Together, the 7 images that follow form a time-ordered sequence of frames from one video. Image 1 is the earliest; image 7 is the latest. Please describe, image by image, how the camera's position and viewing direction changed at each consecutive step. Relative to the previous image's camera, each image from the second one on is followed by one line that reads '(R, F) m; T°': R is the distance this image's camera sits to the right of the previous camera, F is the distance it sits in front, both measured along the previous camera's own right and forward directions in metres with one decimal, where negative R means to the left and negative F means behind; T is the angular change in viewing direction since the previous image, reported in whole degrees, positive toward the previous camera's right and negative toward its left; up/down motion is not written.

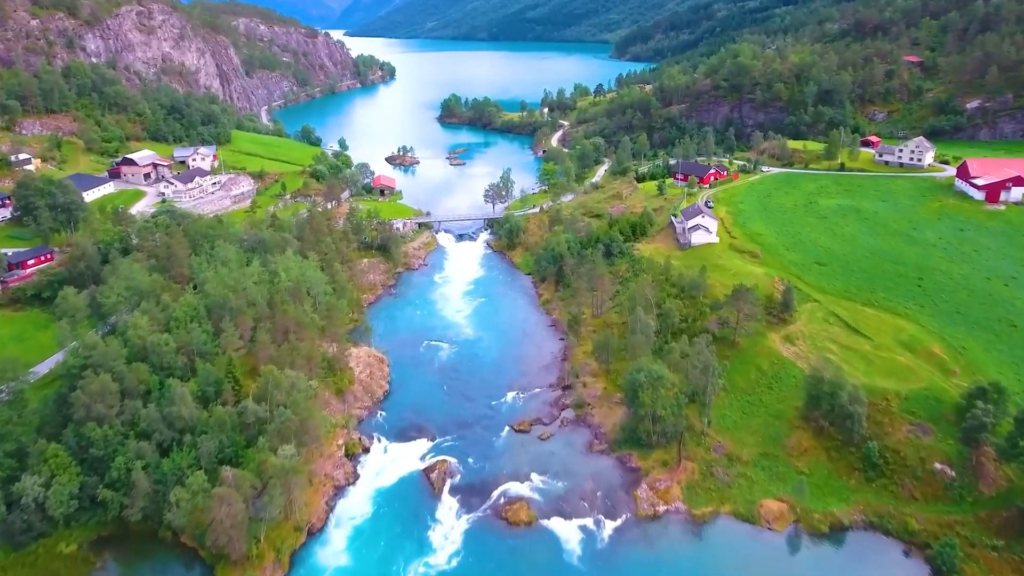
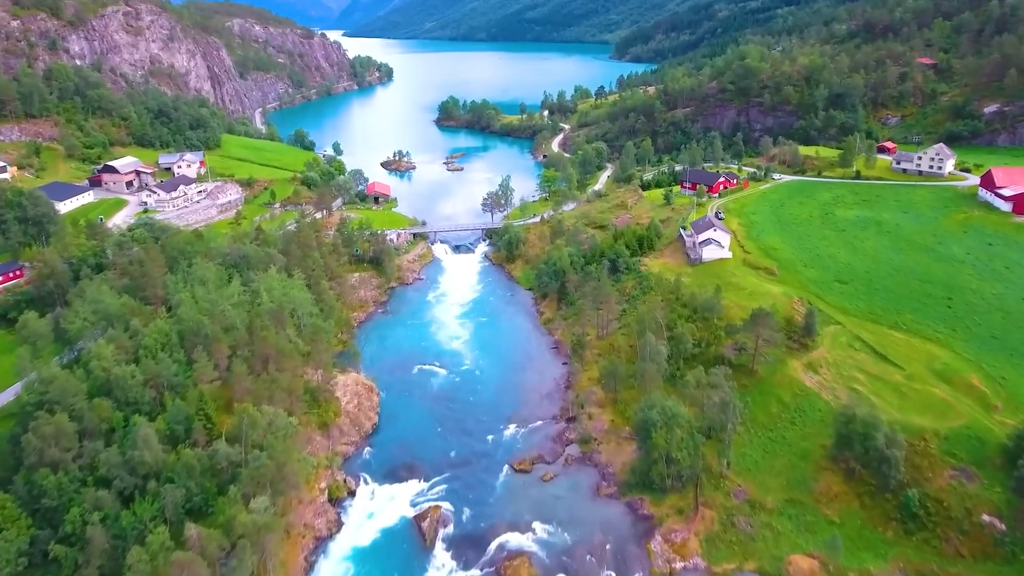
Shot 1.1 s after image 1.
(0.0, +3.6) m; 0°
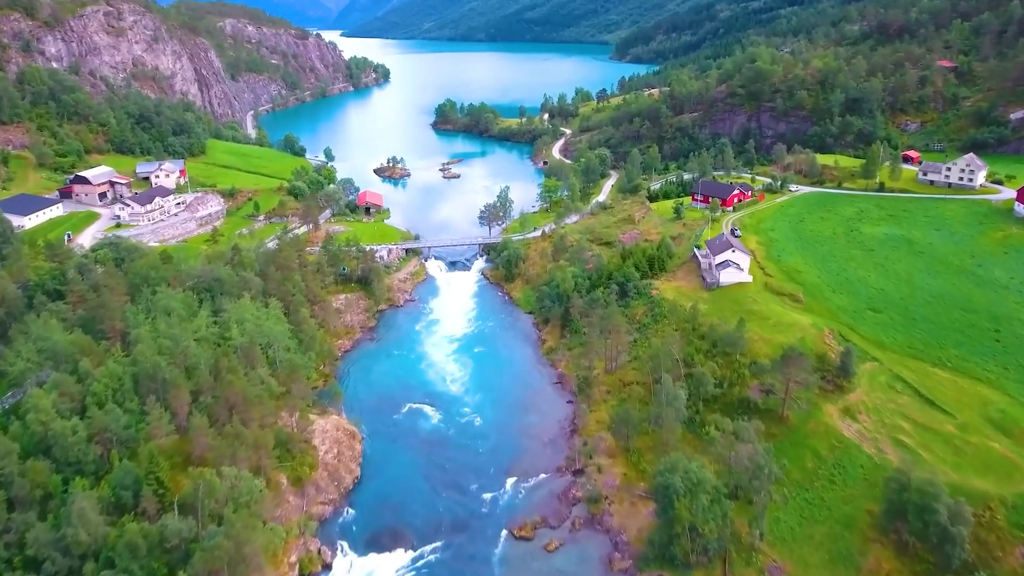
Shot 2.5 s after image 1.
(0.0, +4.8) m; 0°
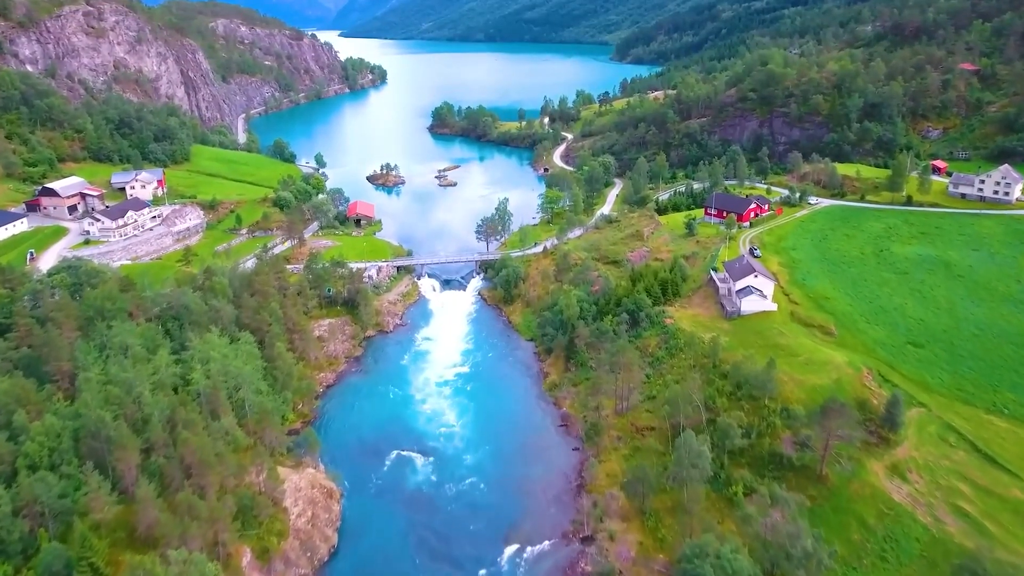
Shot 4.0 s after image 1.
(0.0, +4.8) m; 0°
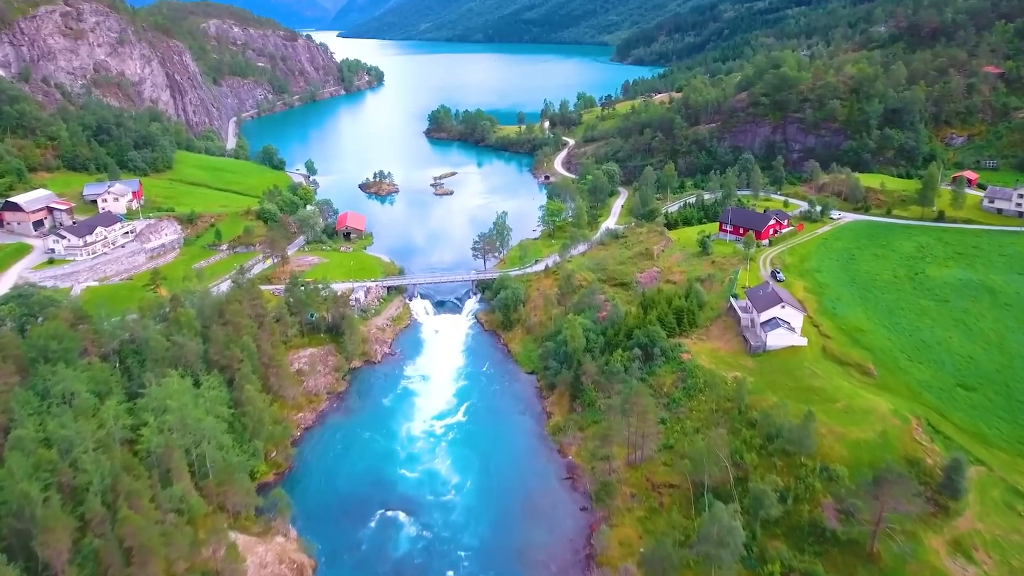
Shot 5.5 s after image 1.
(0.0, +4.7) m; 0°
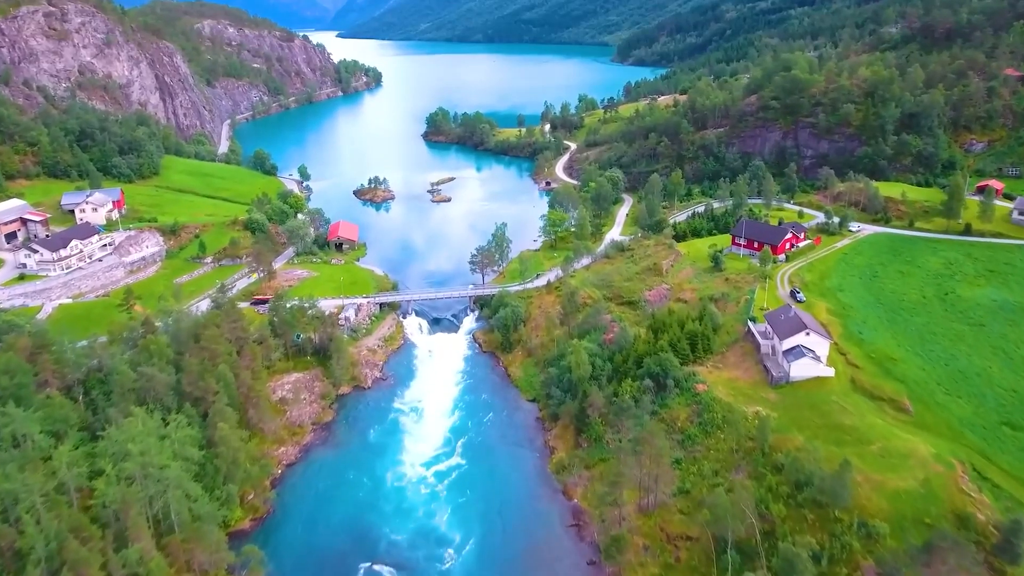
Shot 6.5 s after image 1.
(0.0, +3.4) m; 0°
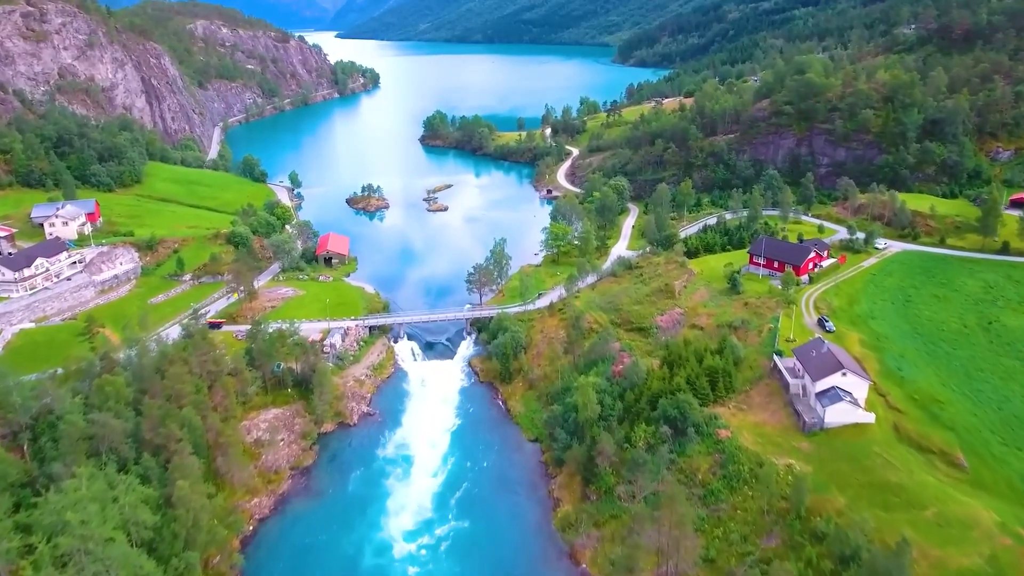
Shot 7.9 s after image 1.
(0.0, +4.2) m; 0°
